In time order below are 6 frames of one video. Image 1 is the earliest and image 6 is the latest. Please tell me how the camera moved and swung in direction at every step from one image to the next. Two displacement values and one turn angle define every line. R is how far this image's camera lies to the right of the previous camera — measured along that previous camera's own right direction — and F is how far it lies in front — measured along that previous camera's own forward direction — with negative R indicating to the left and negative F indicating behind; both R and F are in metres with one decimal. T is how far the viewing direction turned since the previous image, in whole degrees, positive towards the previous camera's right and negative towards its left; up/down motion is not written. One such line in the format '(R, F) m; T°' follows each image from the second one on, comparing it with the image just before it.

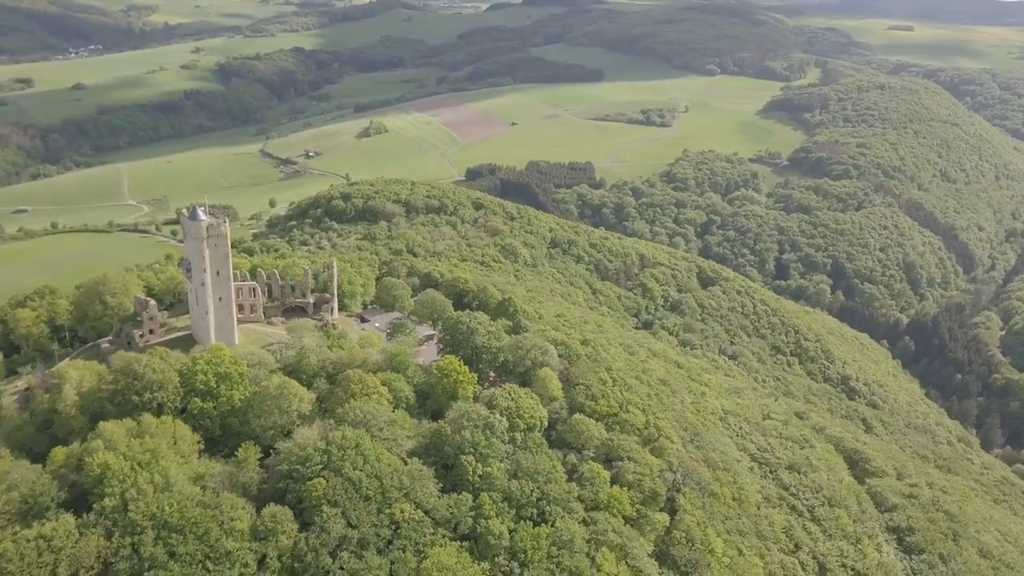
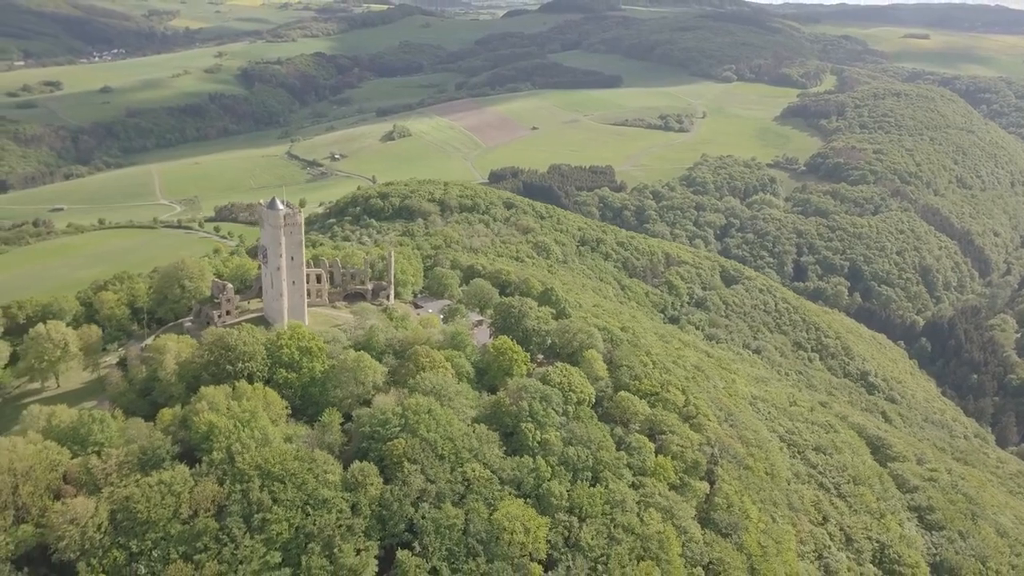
(-2.9, -4.1) m; -1°
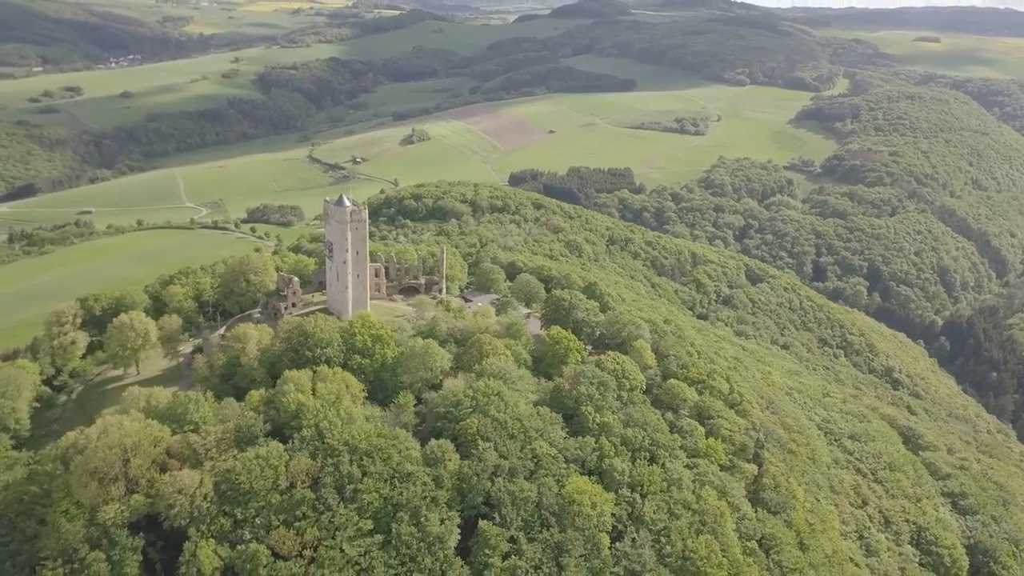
(-3.6, -2.8) m; -1°
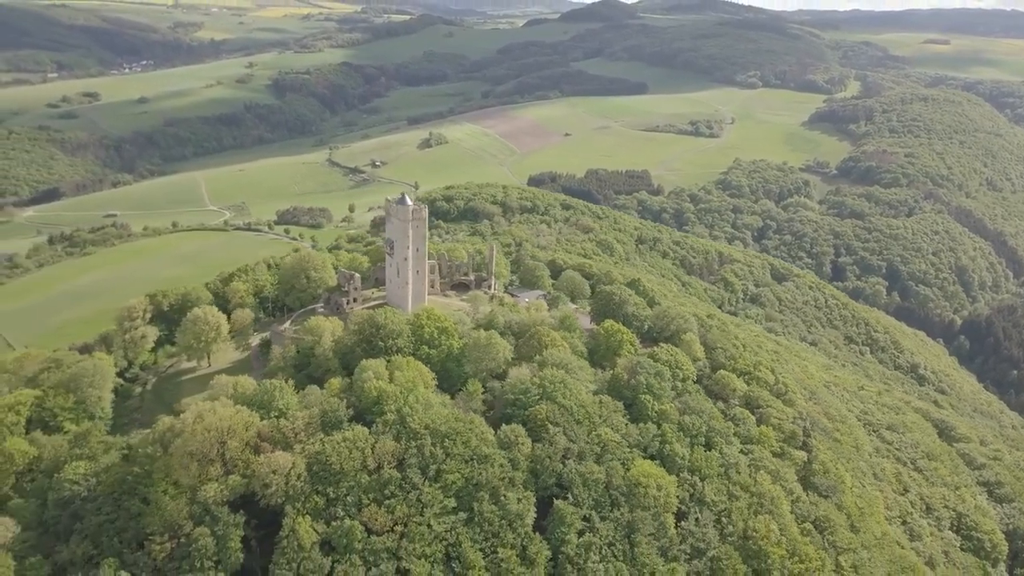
(-3.9, -2.3) m; 0°
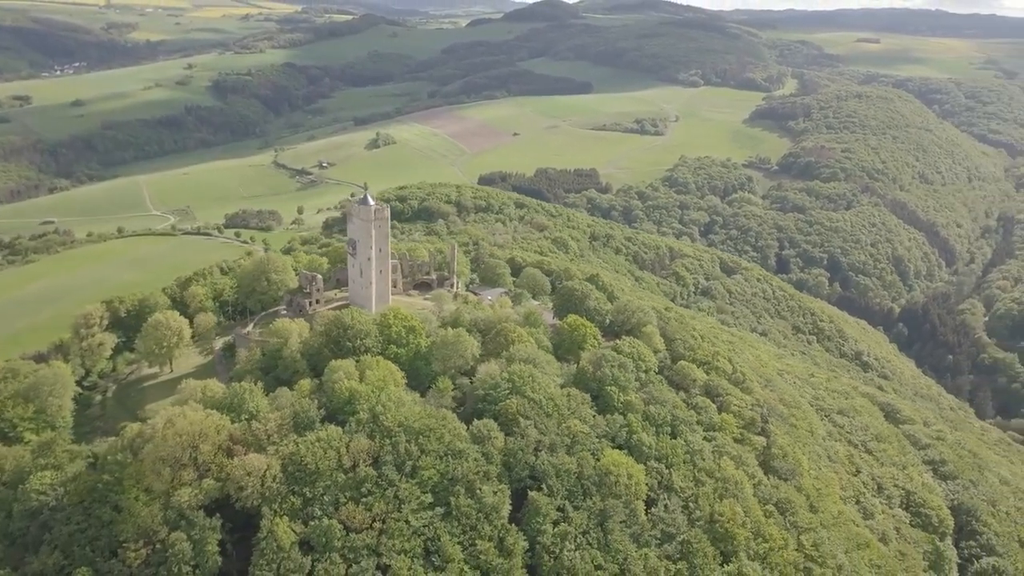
(-1.2, -0.8) m; +4°
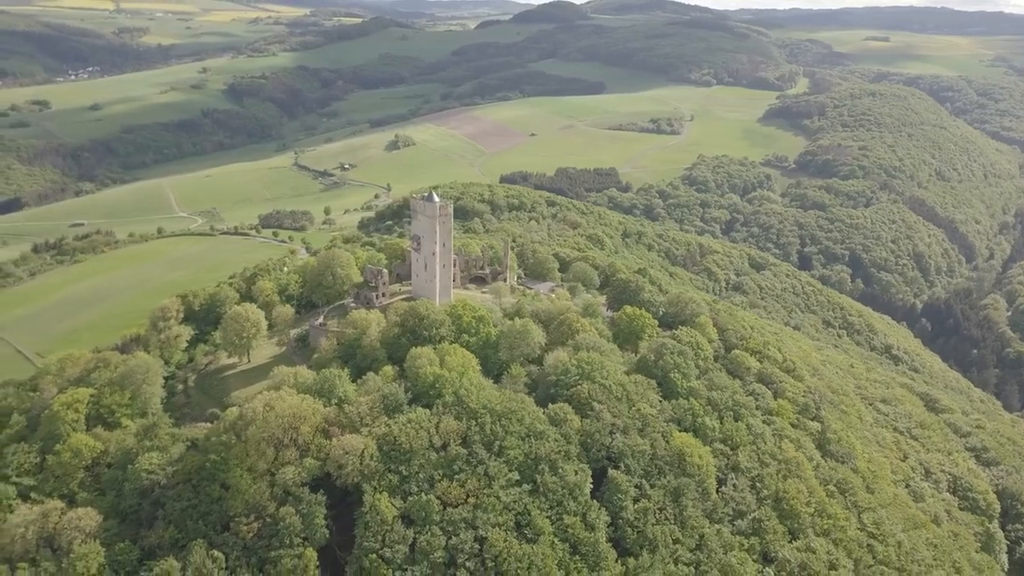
(-4.5, -2.4) m; 0°
